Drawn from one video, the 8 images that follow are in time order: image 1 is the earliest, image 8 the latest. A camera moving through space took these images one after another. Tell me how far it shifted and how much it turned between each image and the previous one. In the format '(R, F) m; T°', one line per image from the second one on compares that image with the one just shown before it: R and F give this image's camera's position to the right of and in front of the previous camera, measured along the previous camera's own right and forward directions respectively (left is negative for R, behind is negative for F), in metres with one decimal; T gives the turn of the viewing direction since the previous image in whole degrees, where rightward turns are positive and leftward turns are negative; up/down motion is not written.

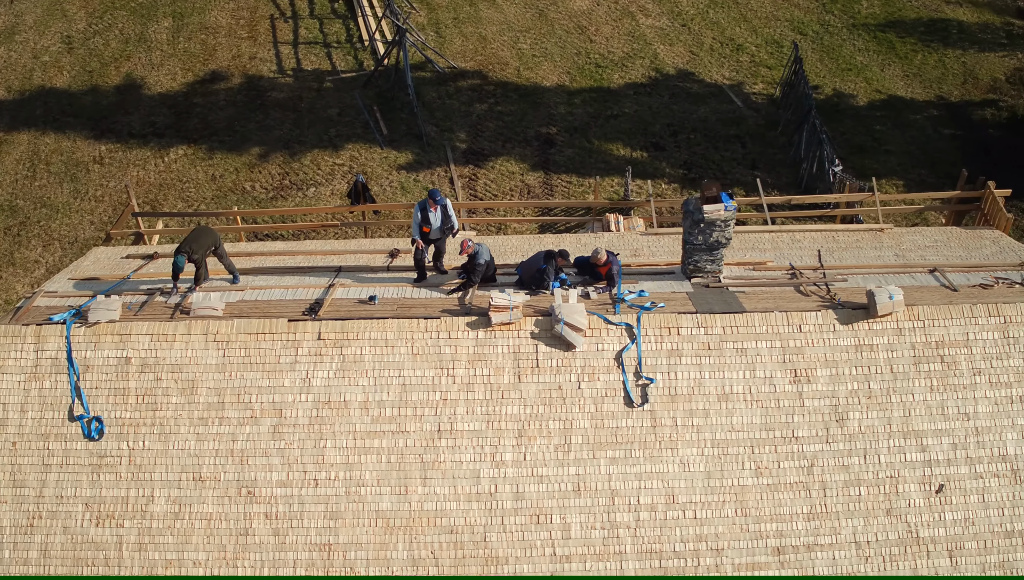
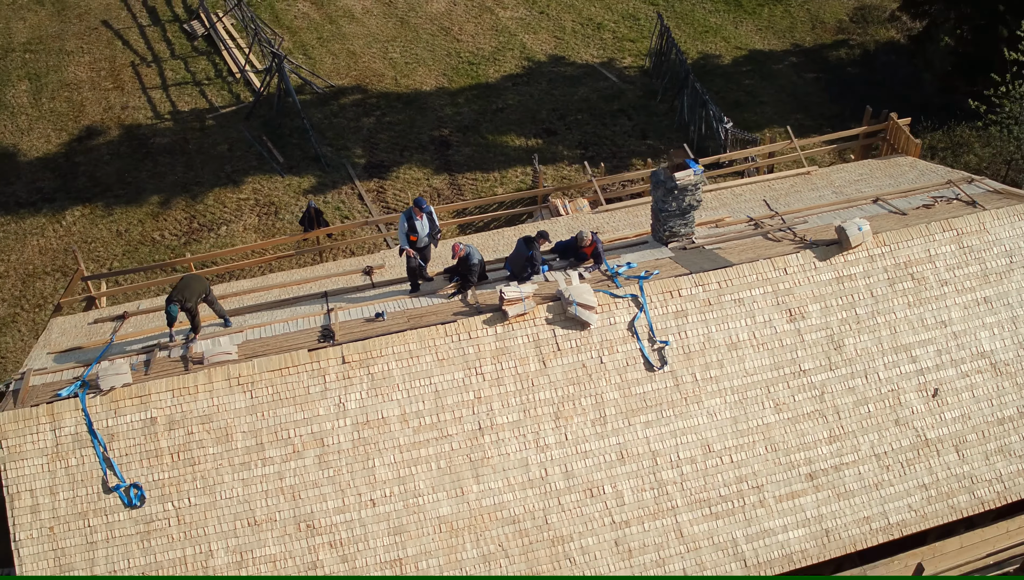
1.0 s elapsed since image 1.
(-2.6, -0.3) m; +9°
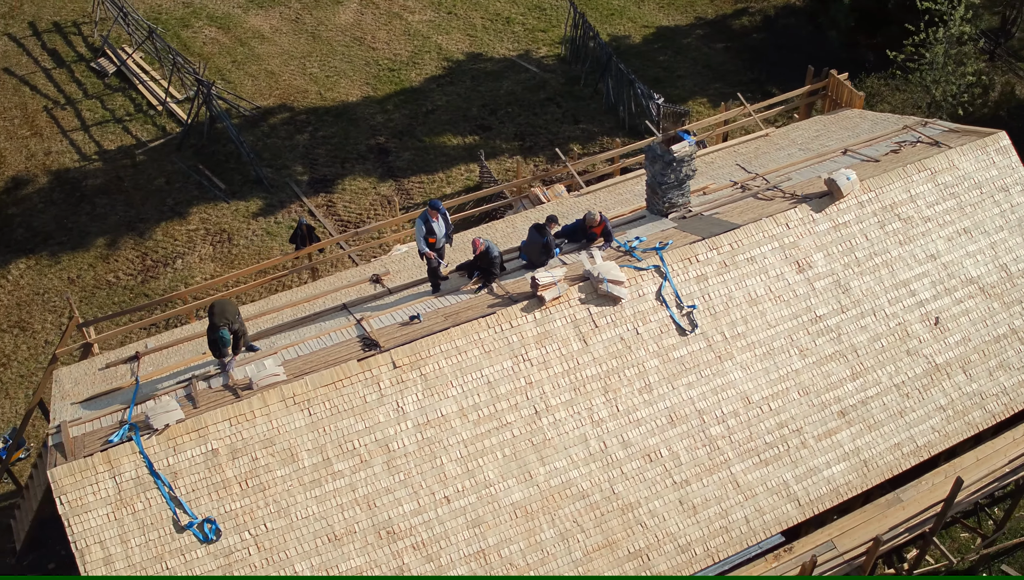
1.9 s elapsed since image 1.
(-2.4, -0.3) m; +7°
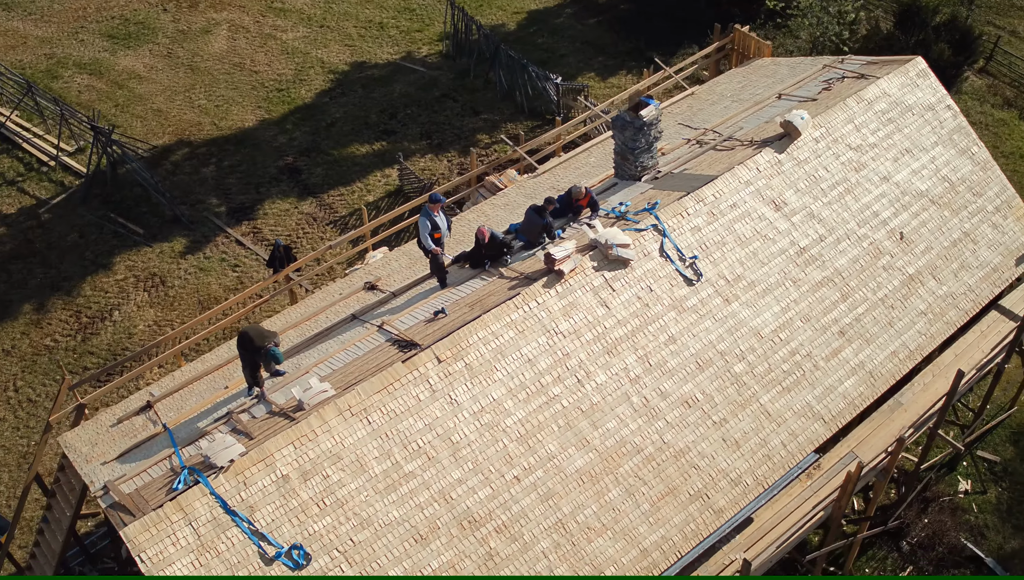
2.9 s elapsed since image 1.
(-2.9, -0.2) m; +9°
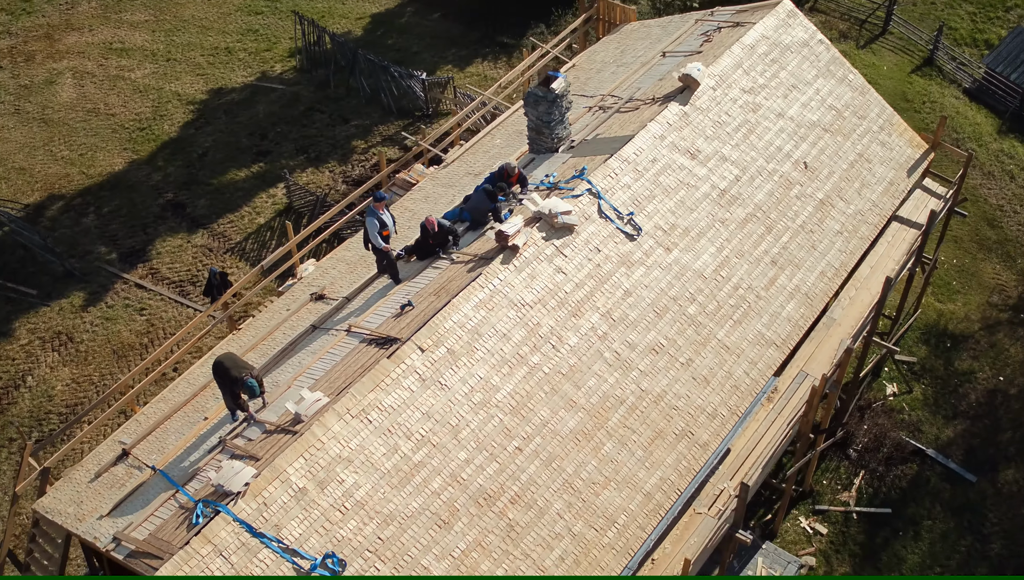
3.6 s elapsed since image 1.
(-2.1, -0.2) m; +9°
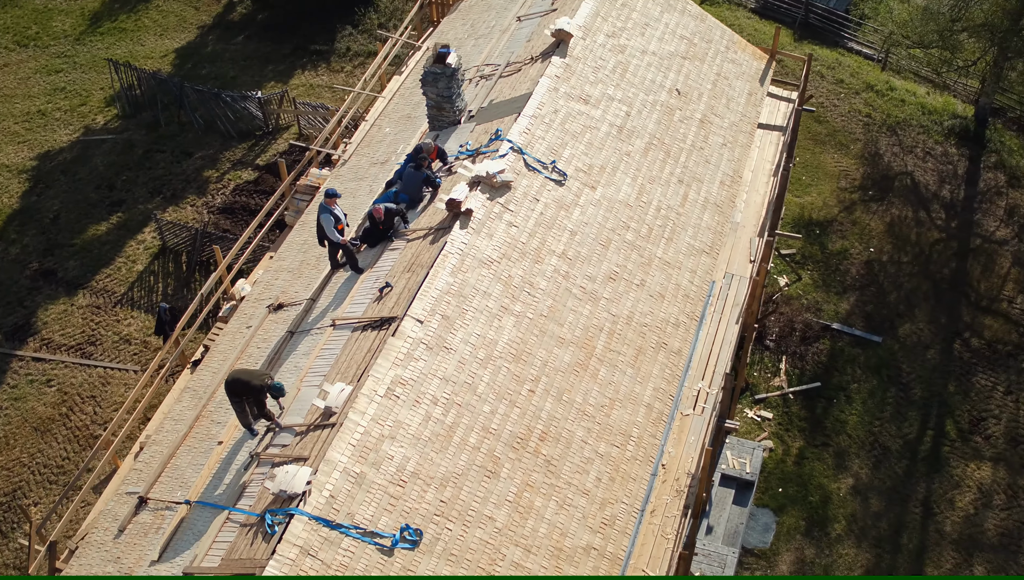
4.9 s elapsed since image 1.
(-3.3, -0.5) m; +12°
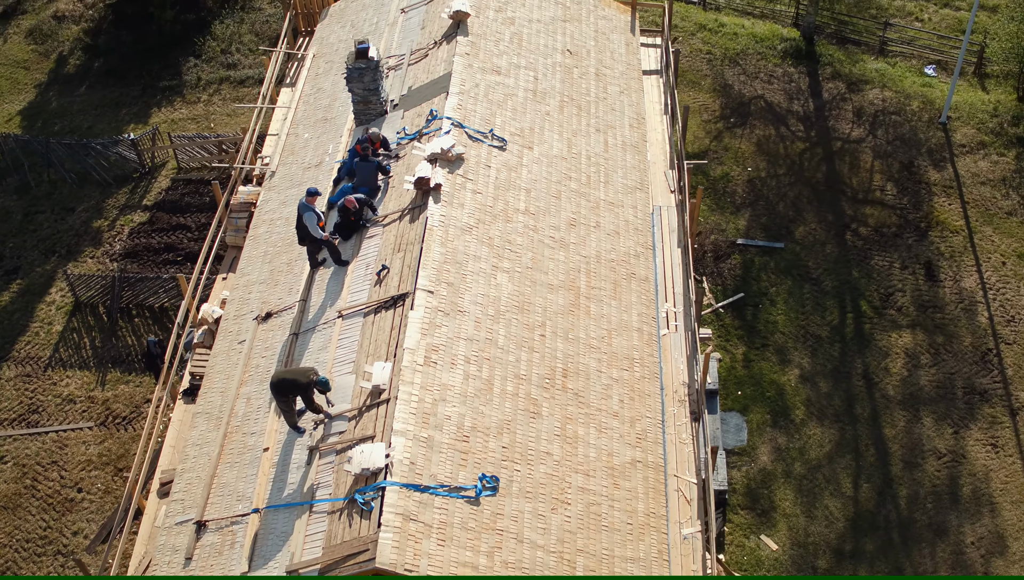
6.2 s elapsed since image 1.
(-3.3, -0.7) m; +11°
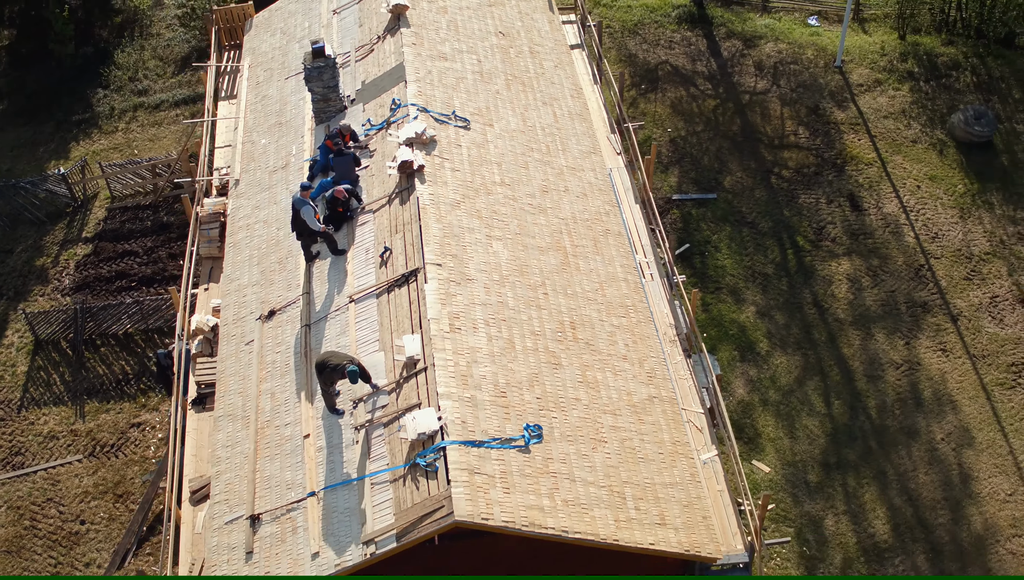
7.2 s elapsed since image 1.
(-2.3, -0.7) m; +7°
